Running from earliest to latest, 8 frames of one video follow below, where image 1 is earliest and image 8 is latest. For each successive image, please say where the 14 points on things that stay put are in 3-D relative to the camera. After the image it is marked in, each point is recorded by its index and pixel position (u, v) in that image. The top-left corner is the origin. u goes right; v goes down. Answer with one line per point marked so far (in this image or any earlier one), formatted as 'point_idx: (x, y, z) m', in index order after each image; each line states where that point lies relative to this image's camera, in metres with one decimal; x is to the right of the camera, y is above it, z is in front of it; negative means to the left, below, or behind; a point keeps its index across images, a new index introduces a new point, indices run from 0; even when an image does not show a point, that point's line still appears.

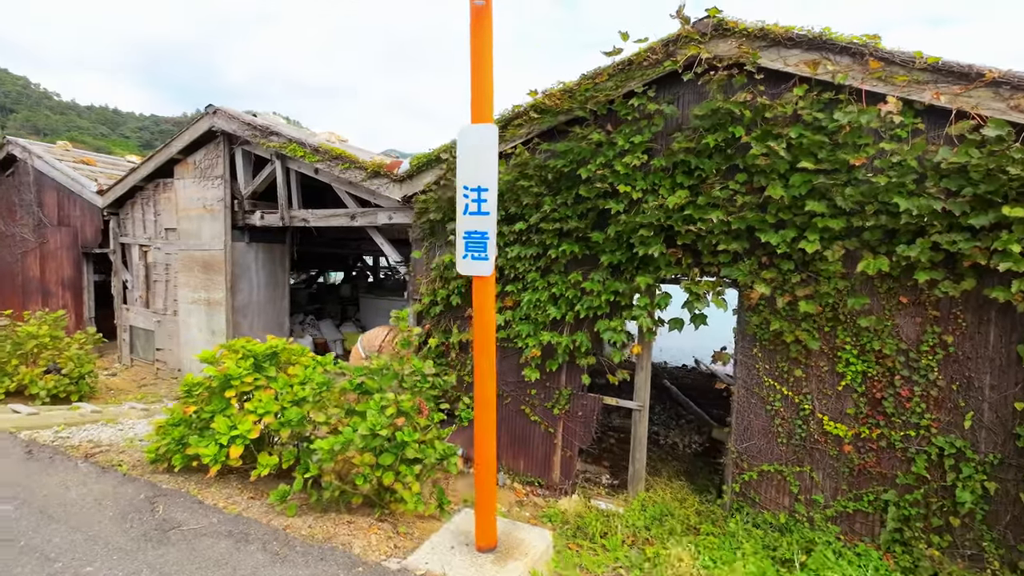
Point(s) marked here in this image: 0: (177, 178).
0: (-5.3, +1.7, +7.8) m
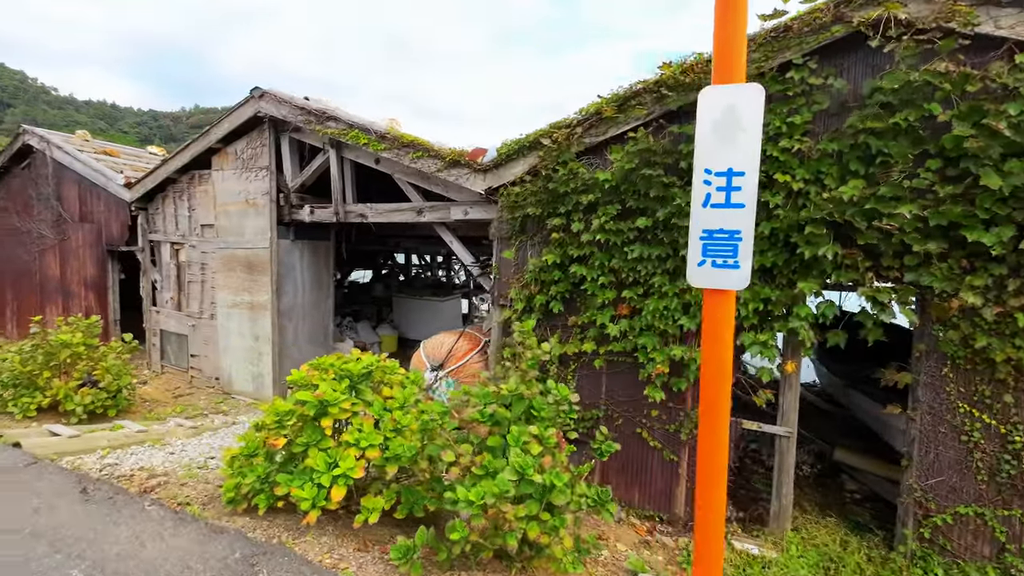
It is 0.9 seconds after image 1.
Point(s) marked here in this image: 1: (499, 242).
0: (-4.3, +1.7, +7.1) m
1: (-0.1, +0.5, +5.1) m
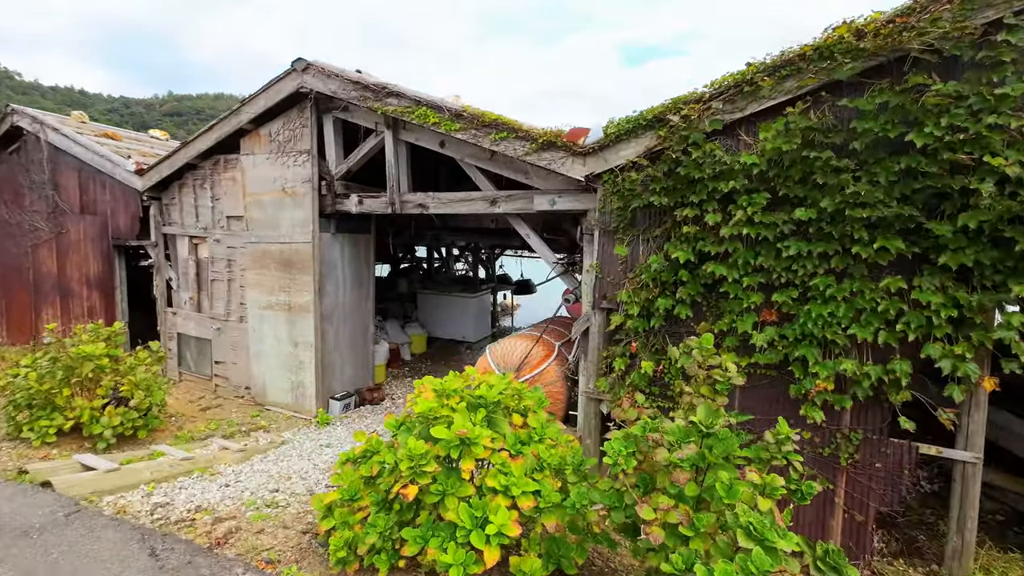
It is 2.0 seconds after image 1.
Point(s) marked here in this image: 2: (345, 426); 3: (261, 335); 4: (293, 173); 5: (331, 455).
0: (-3.4, +1.7, +6.3) m
1: (+0.8, +0.5, +4.5) m
2: (-2.0, -1.7, +5.9) m
3: (-3.3, -0.6, +6.4) m
4: (-2.7, +1.4, +6.0) m
5: (-1.9, -1.7, +5.1) m
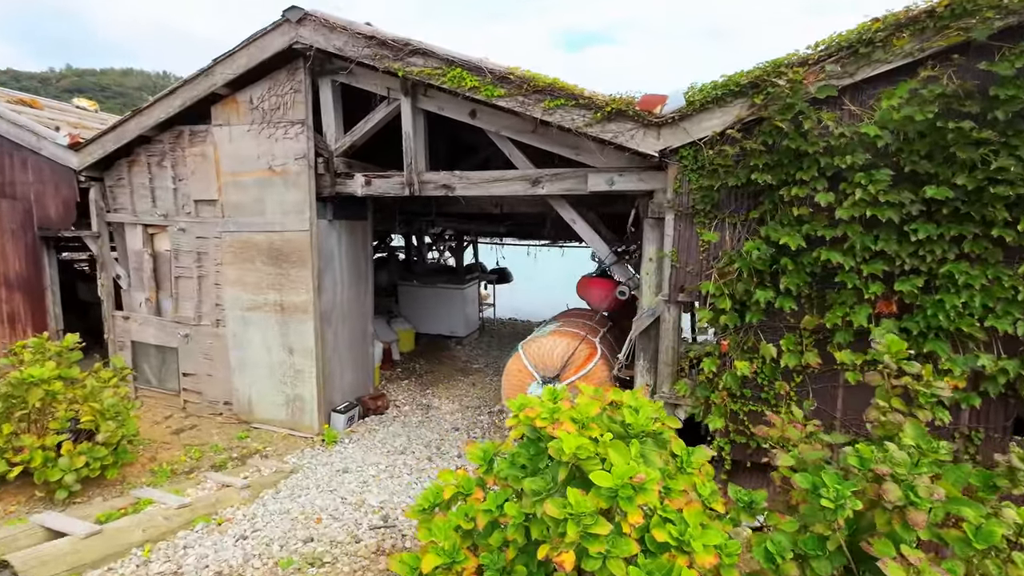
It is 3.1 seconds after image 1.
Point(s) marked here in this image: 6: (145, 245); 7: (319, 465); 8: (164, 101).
0: (-3.2, +1.8, +5.2) m
1: (+1.3, +0.6, +3.9) m
2: (-1.6, -1.6, +5.1) m
3: (-3.0, -0.6, +5.4) m
4: (-2.4, +1.4, +5.0) m
5: (-1.4, -1.7, +4.3) m
6: (-4.5, +0.5, +5.9) m
7: (-1.8, -1.7, +4.6) m
8: (-3.7, +2.0, +5.2) m
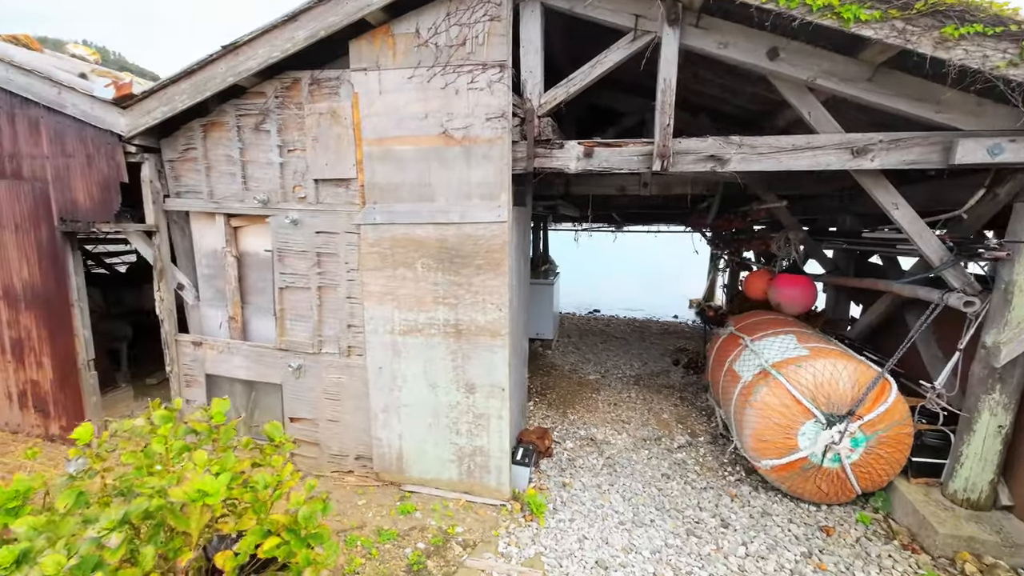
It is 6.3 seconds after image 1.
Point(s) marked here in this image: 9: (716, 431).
0: (-1.1, +1.6, +3.6) m
1: (+3.4, +0.5, +2.7) m
2: (+0.5, -1.7, +3.8) m
3: (-0.9, -0.7, +3.9) m
4: (-0.3, +1.3, +3.5) m
5: (+0.8, -1.8, +3.0) m
6: (-2.5, +0.4, +4.2) m
7: (+0.3, -1.8, +3.2) m
8: (-1.7, +1.9, +3.5) m
9: (+2.2, -1.5, +5.2) m
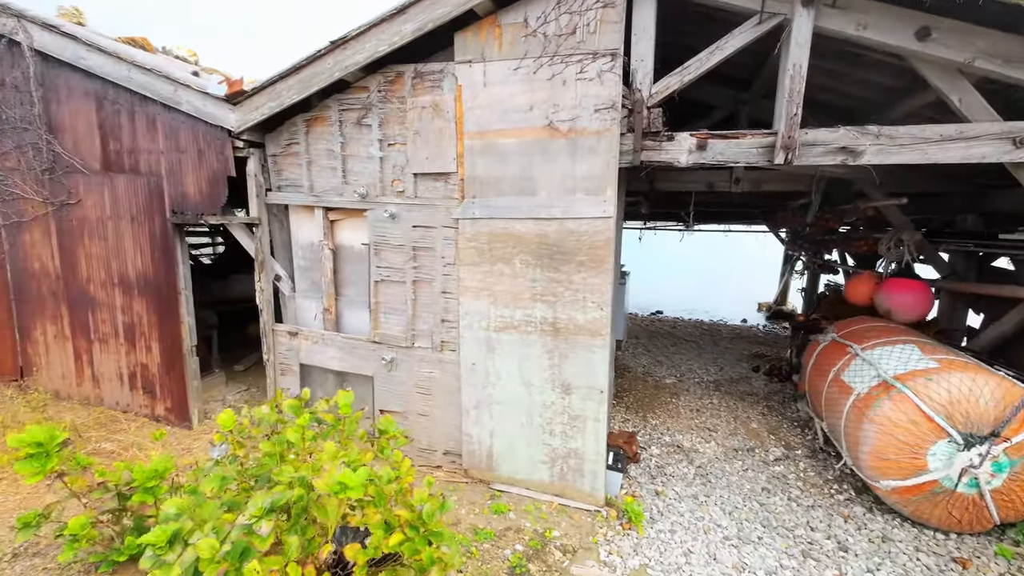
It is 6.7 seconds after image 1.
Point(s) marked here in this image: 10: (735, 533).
0: (-0.4, +1.7, +3.6) m
1: (+4.1, +0.4, +2.3) m
2: (+1.2, -1.7, +3.6) m
3: (-0.2, -0.7, +3.9) m
4: (+0.4, +1.3, +3.4) m
5: (+1.4, -1.8, +2.8) m
6: (-1.7, +0.5, +4.3) m
7: (+1.0, -1.8, +3.1) m
8: (-0.9, +1.9, +3.5) m
9: (+3.0, -1.6, +4.9) m
10: (+1.6, -1.8, +3.5) m
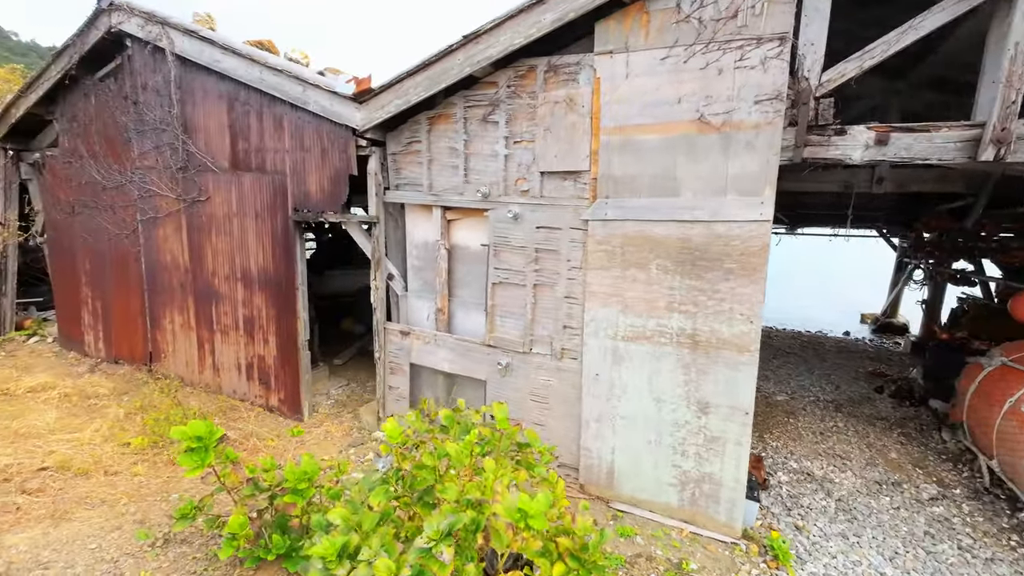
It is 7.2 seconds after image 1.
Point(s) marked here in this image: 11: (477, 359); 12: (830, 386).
0: (+0.6, +1.6, +3.3) m
1: (+4.9, +0.2, +1.5) m
2: (+2.1, -1.8, +3.2) m
3: (+0.8, -0.7, +3.6) m
4: (+1.4, +1.3, +3.0) m
5: (+2.2, -1.9, +2.3) m
6: (-0.6, +0.5, +4.2) m
7: (+1.8, -1.9, +2.7) m
8: (+0.1, +1.9, +3.4) m
9: (+4.1, -1.7, +4.3) m
10: (+2.5, -1.9, +3.1) m
11: (-0.3, -0.6, +4.2) m
12: (+4.5, -1.4, +6.9) m
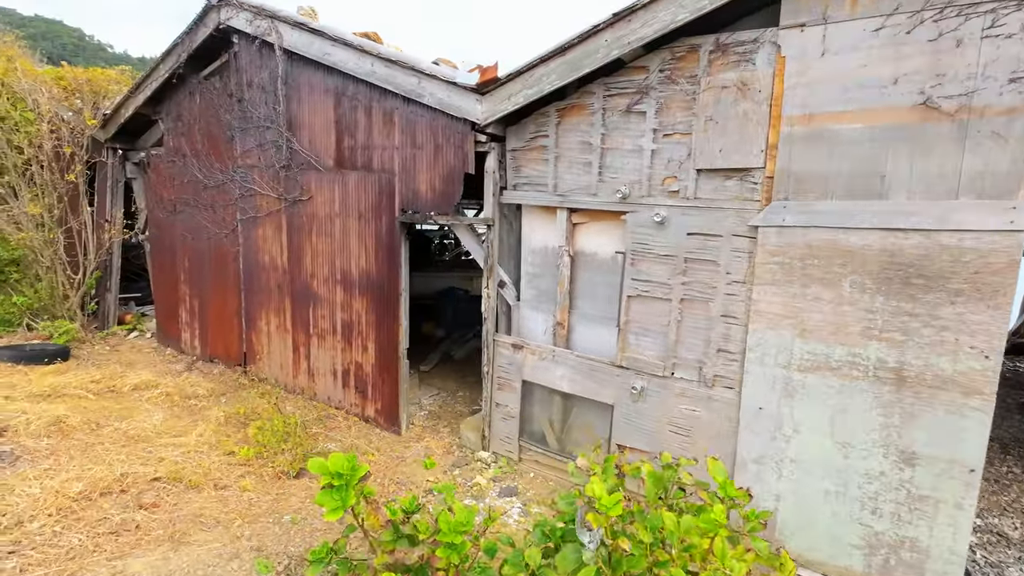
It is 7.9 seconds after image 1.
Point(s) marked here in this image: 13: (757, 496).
0: (+1.6, +1.5, +2.8) m
1: (+5.6, 0.0, +0.6) m
2: (+2.9, -2.0, +2.5) m
3: (+1.7, -0.9, +3.1) m
4: (+2.3, +1.1, +2.4) m
5: (+3.0, -2.1, +1.6) m
6: (+0.4, +0.4, +3.8) m
7: (+2.6, -2.0, +2.0) m
8: (+1.1, +1.8, +2.9) m
9: (+5.0, -1.9, +3.4) m
10: (+3.3, -2.0, +2.3) m
11: (+0.7, -0.7, +3.7) m
12: (+5.8, -1.6, +6.0) m
13: (+1.6, -1.4, +3.2) m
